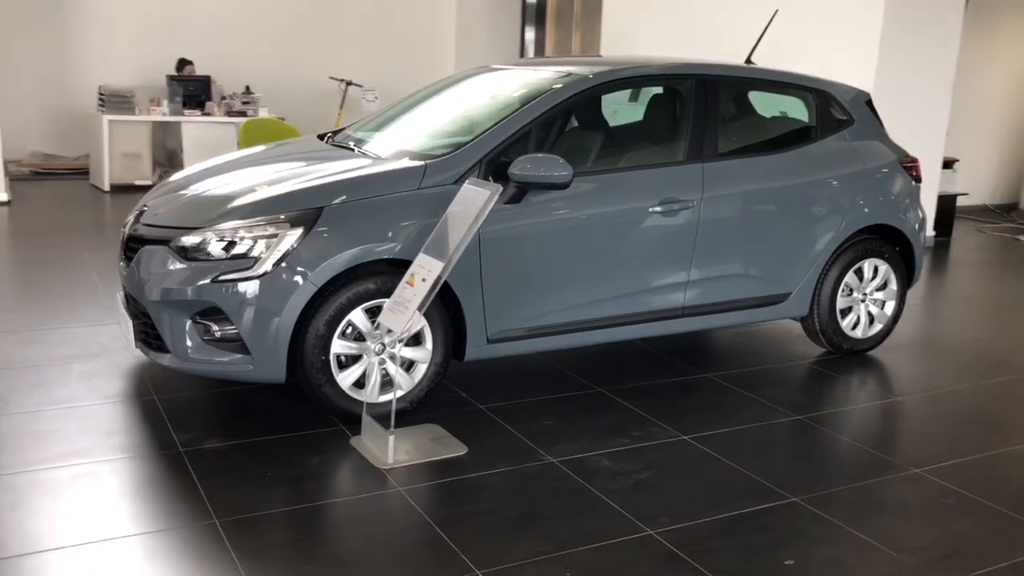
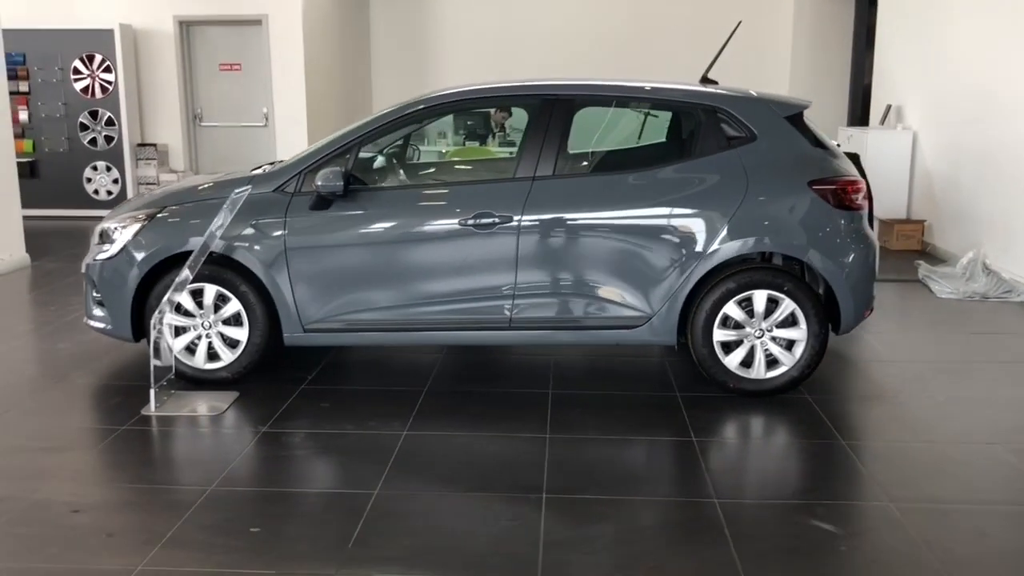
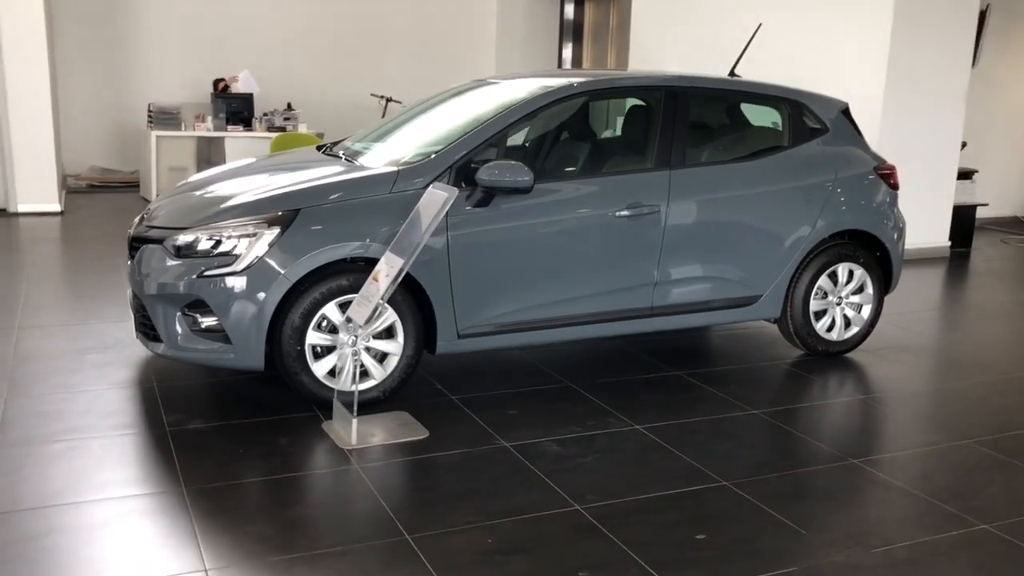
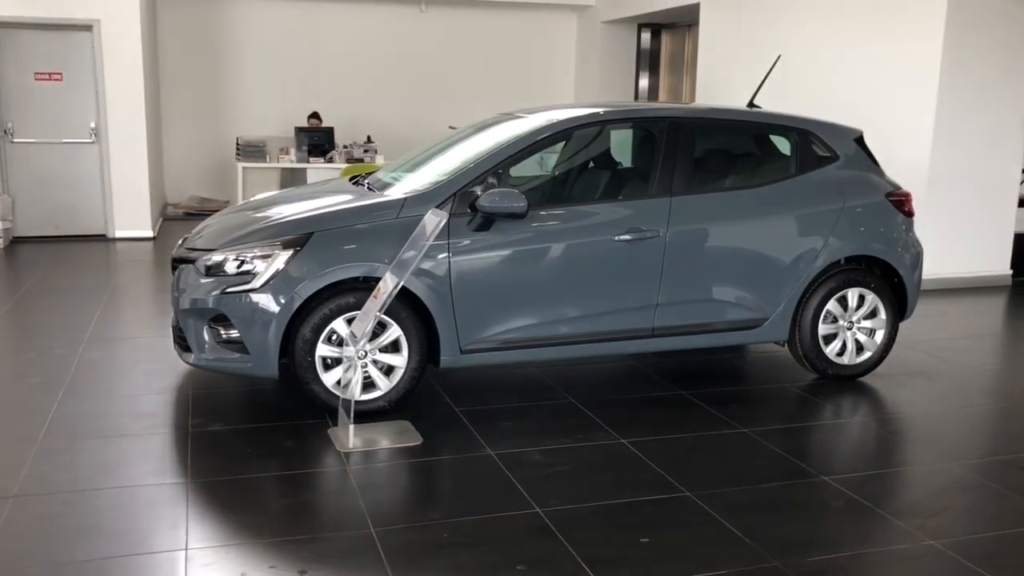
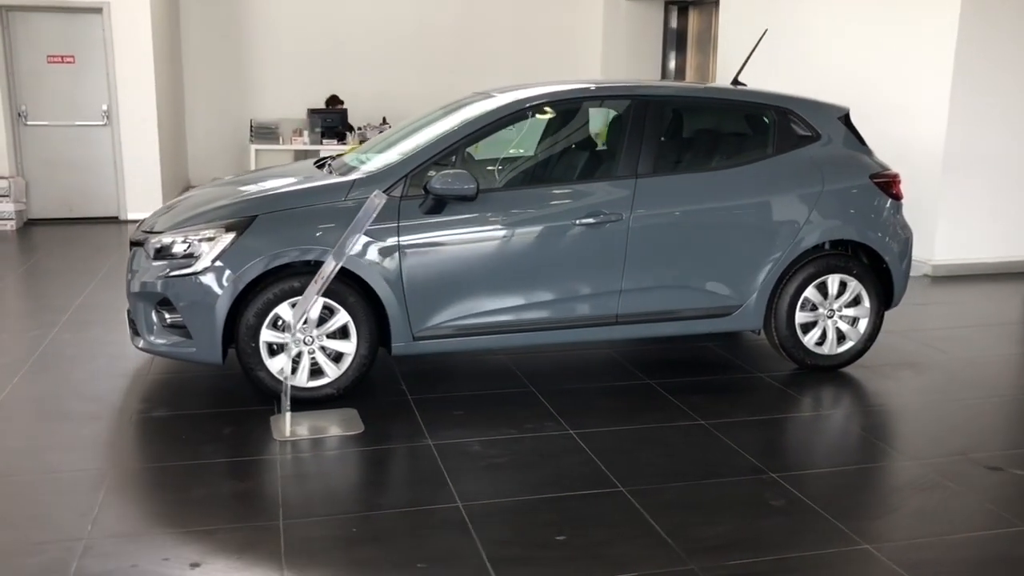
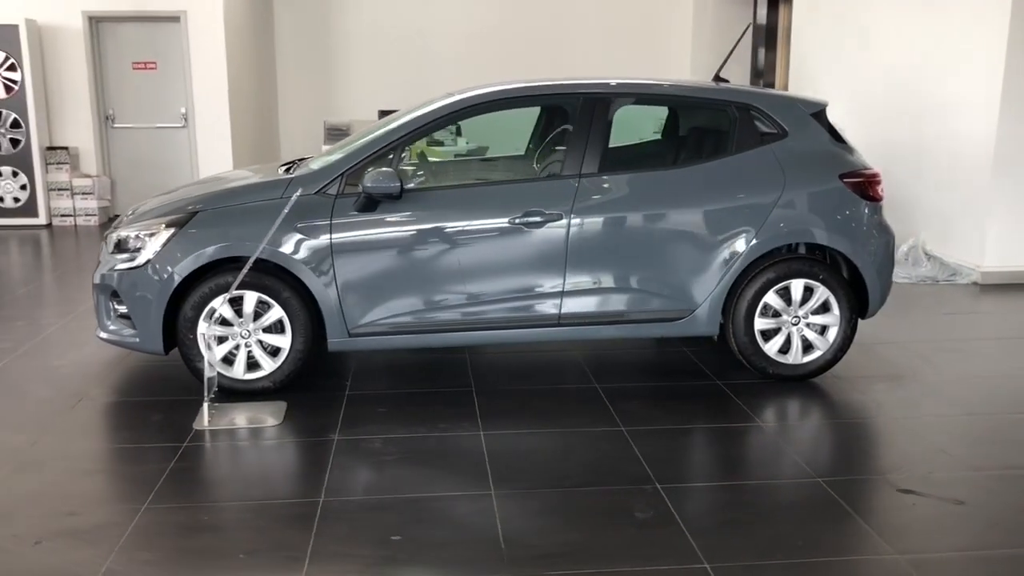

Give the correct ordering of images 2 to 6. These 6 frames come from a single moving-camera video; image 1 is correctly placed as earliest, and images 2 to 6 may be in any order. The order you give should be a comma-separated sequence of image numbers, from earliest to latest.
3, 4, 5, 6, 2
